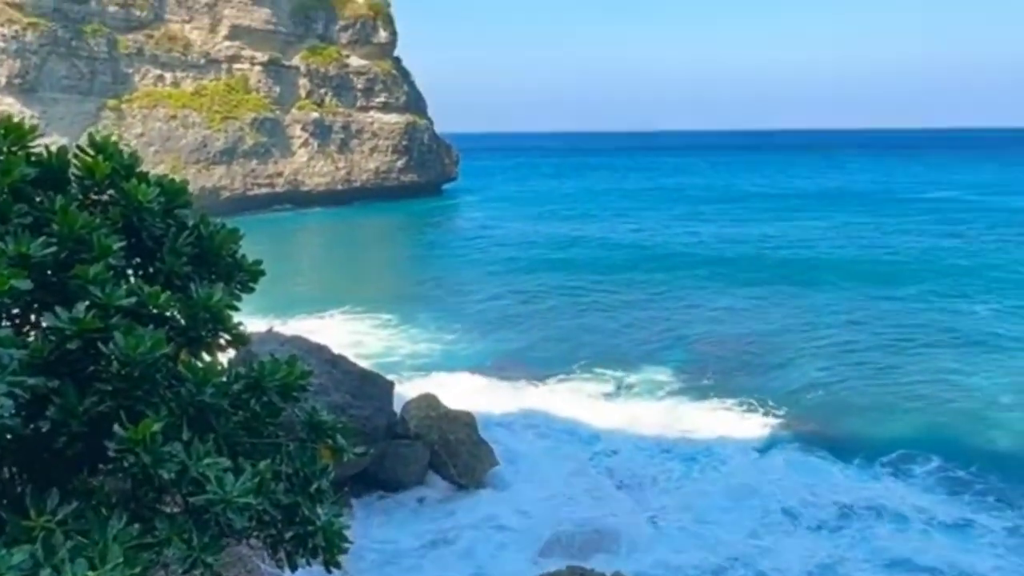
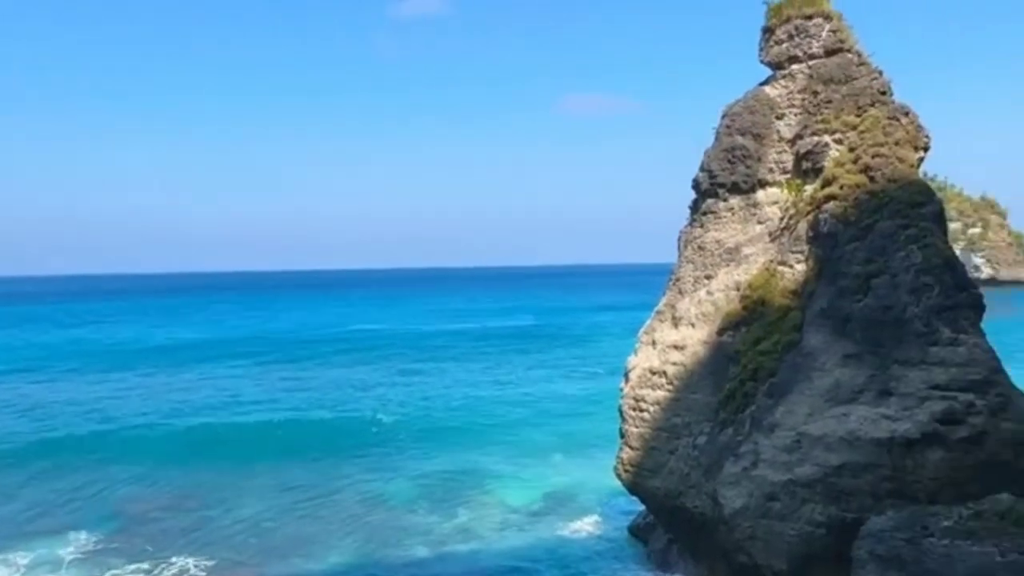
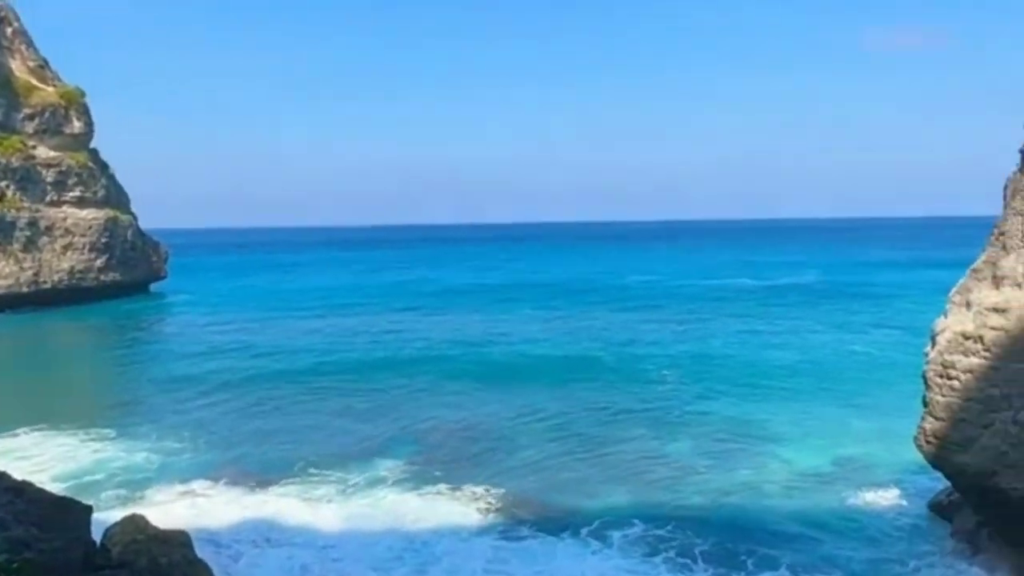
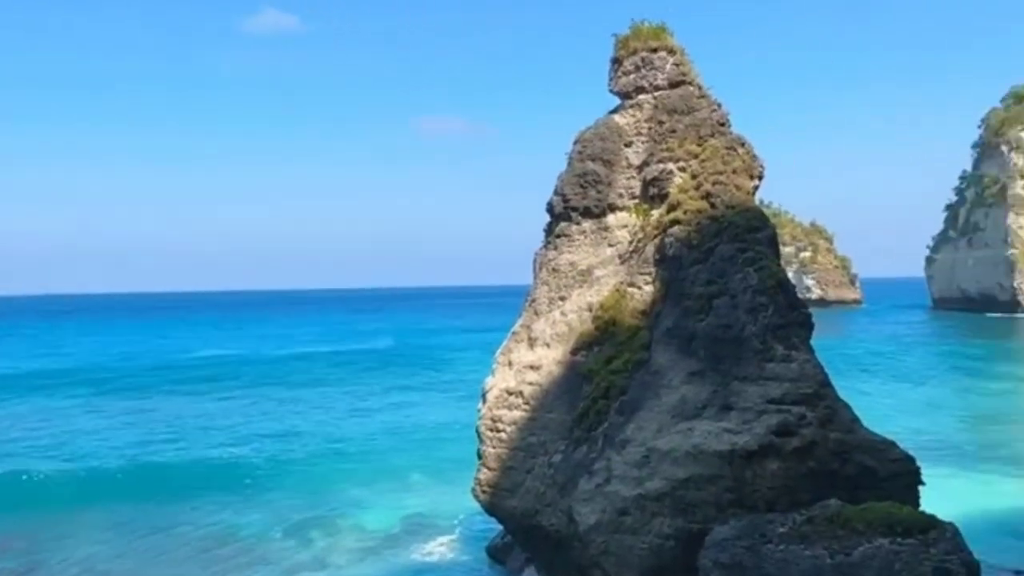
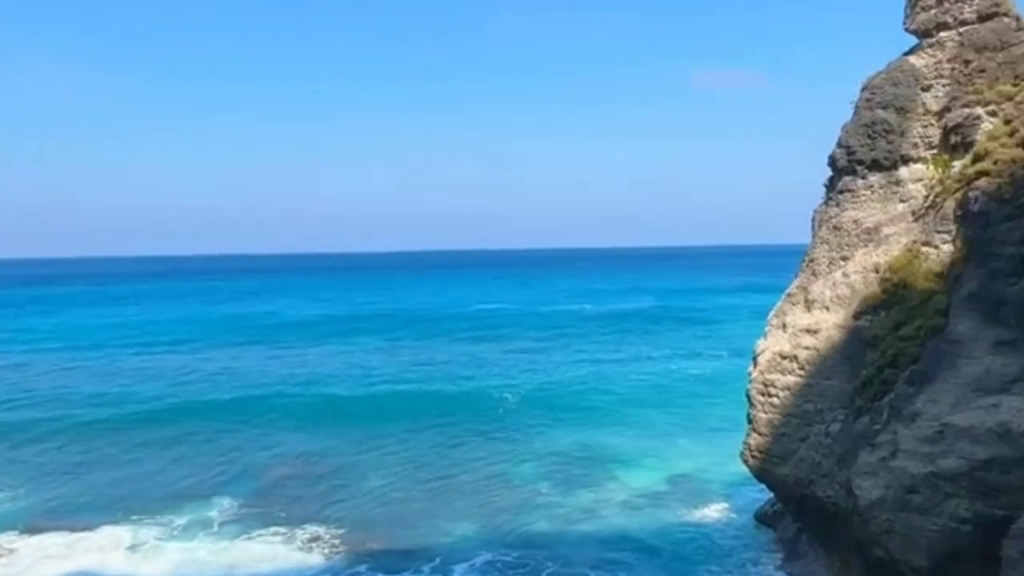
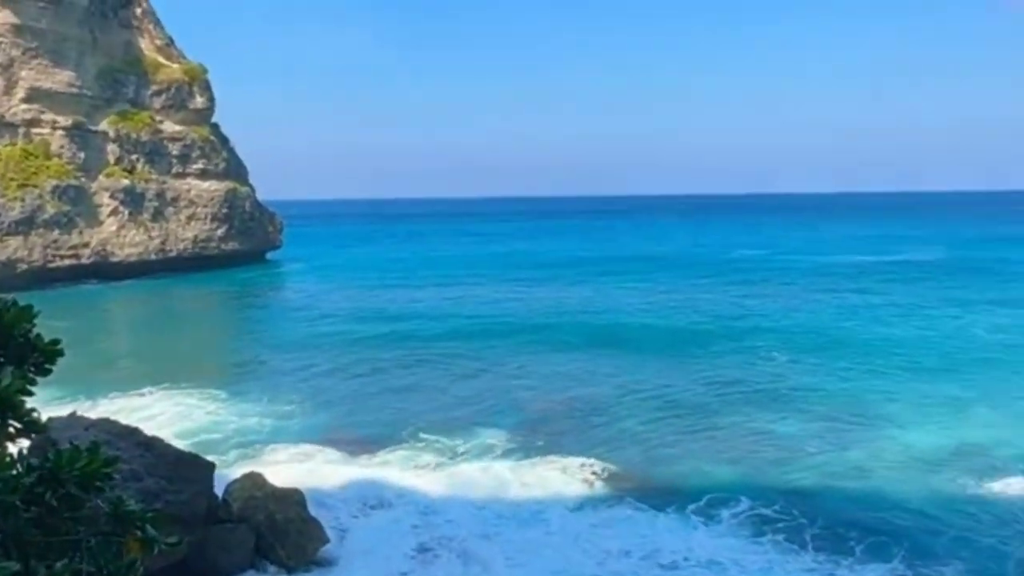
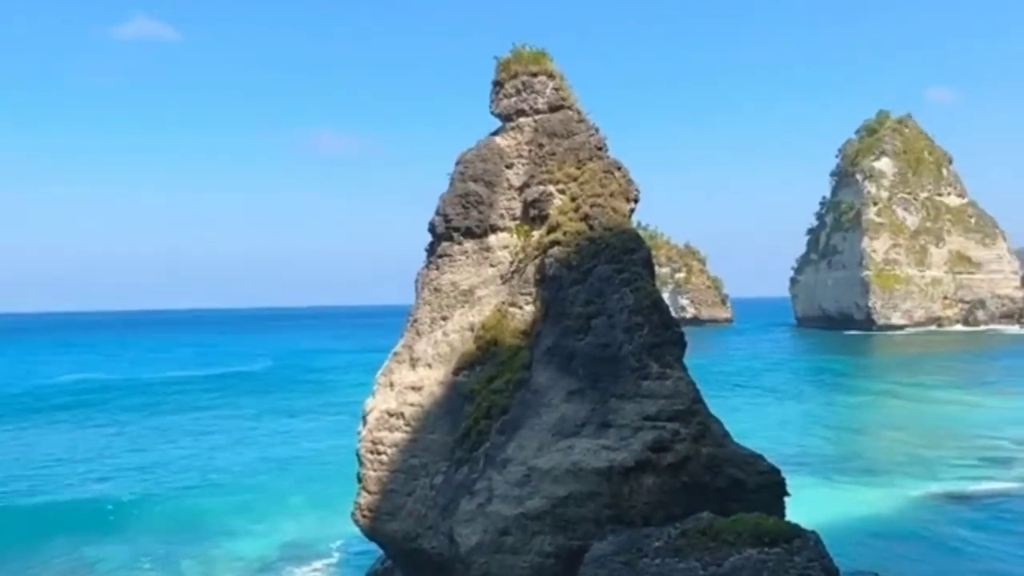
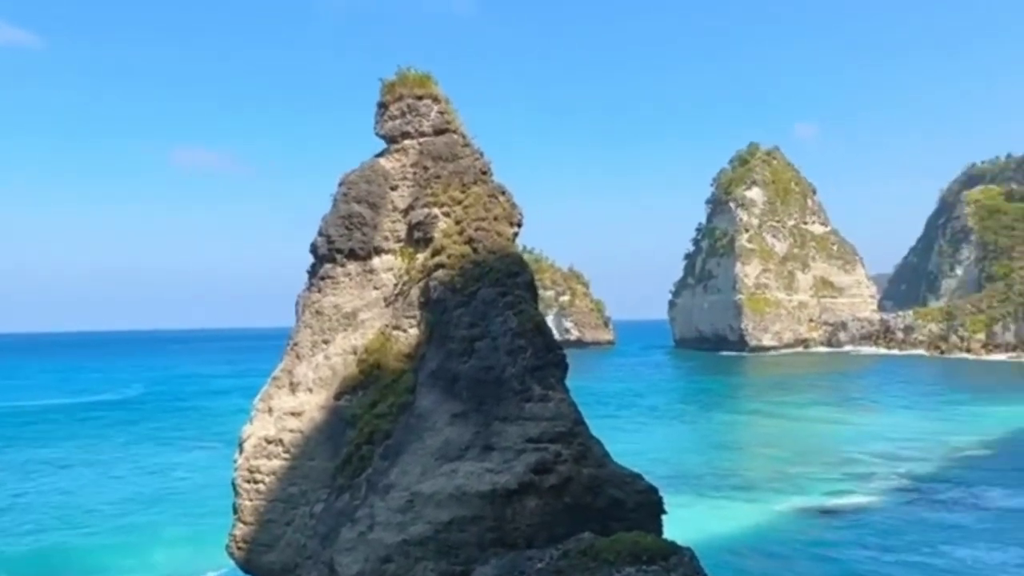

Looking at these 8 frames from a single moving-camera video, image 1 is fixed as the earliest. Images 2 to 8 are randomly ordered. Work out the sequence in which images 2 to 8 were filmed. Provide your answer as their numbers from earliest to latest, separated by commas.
6, 3, 5, 2, 4, 7, 8
